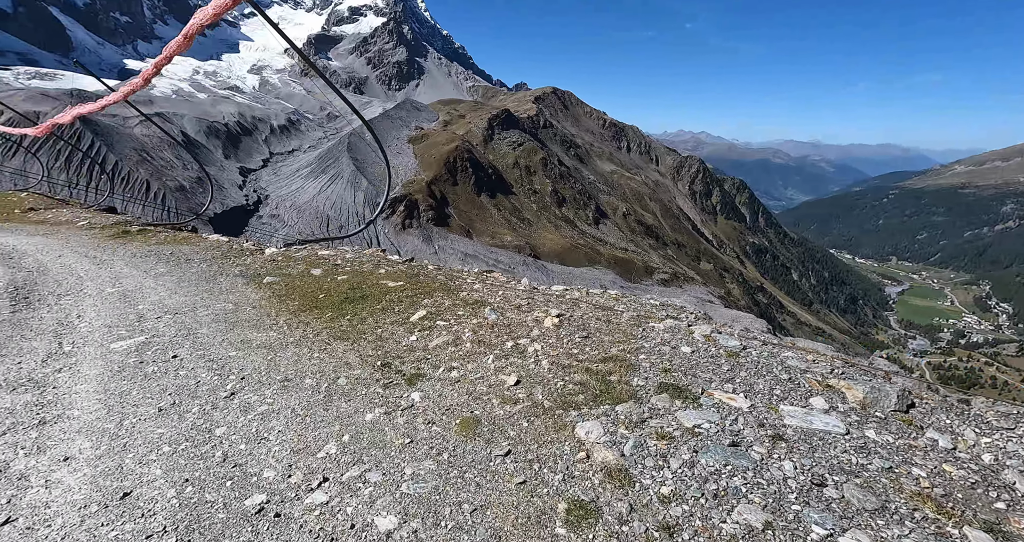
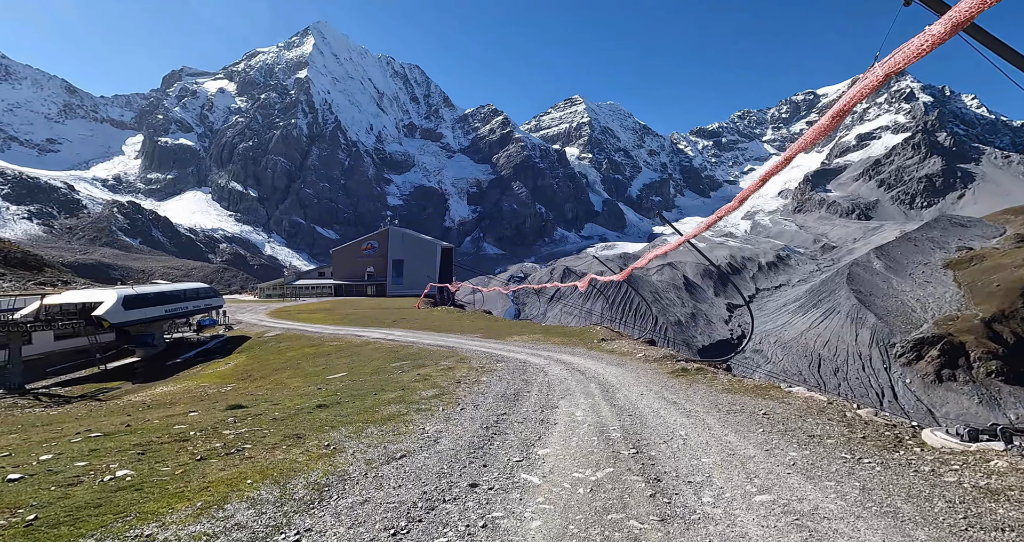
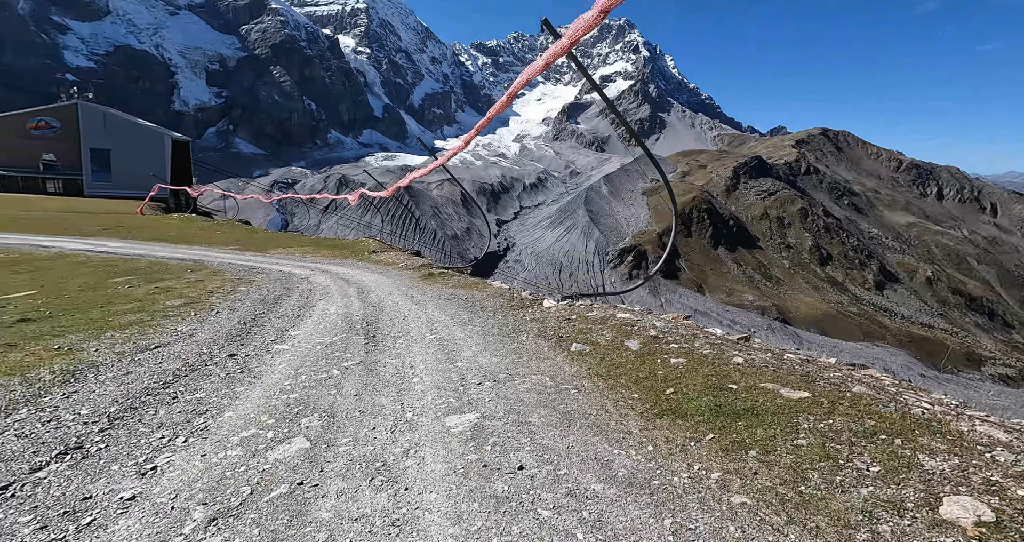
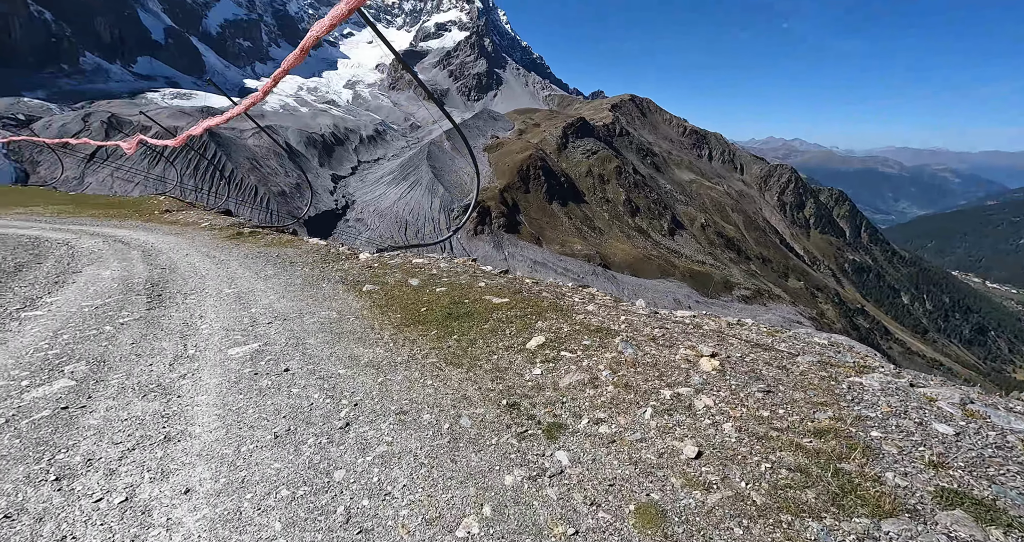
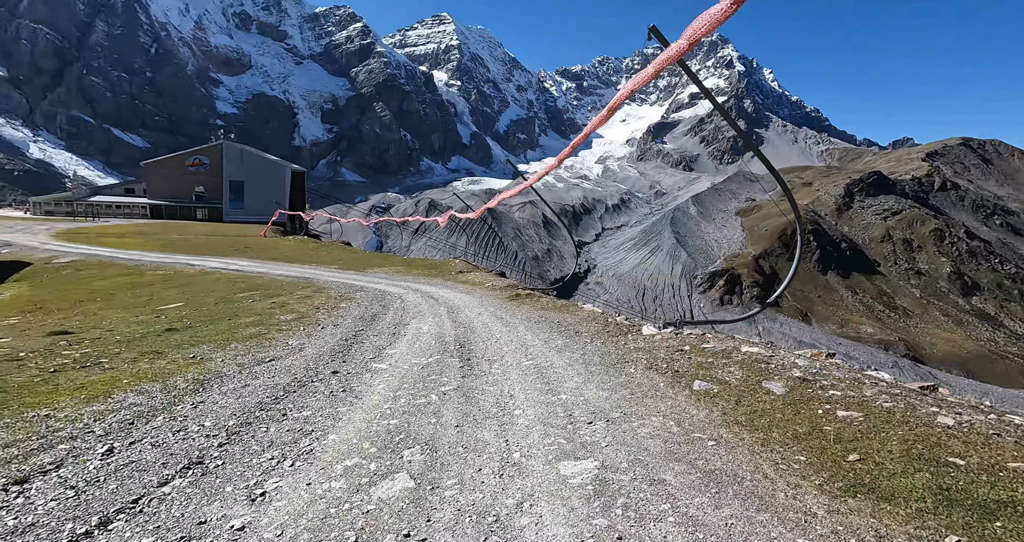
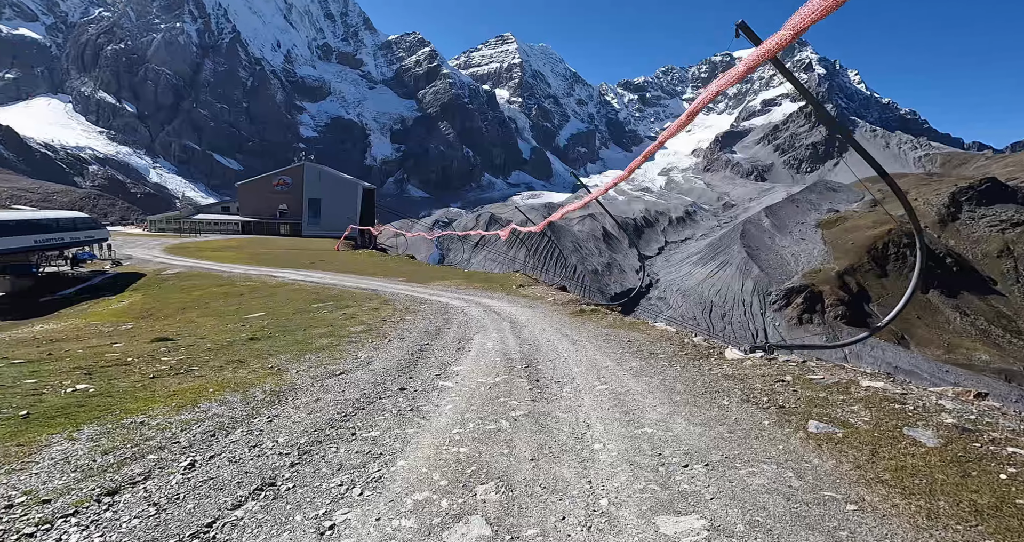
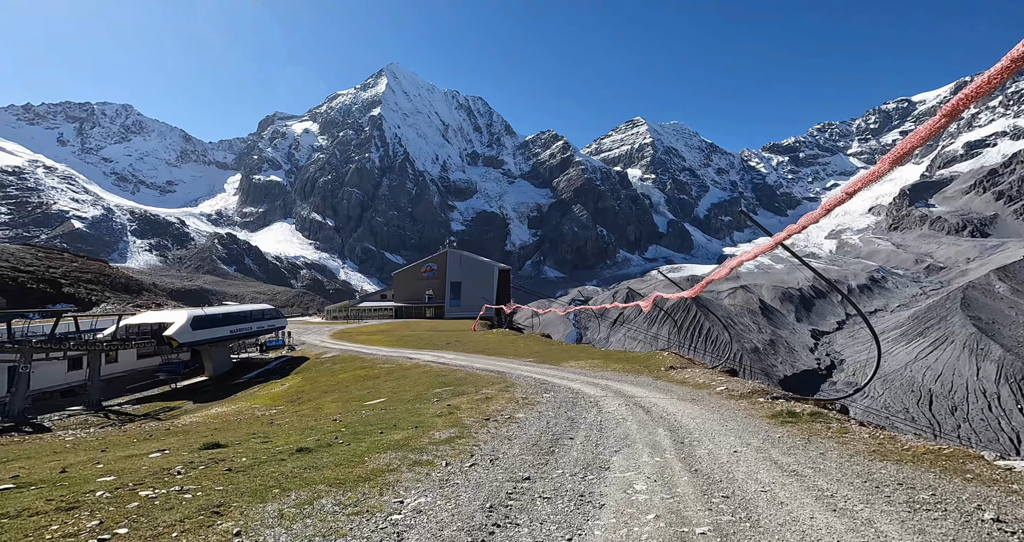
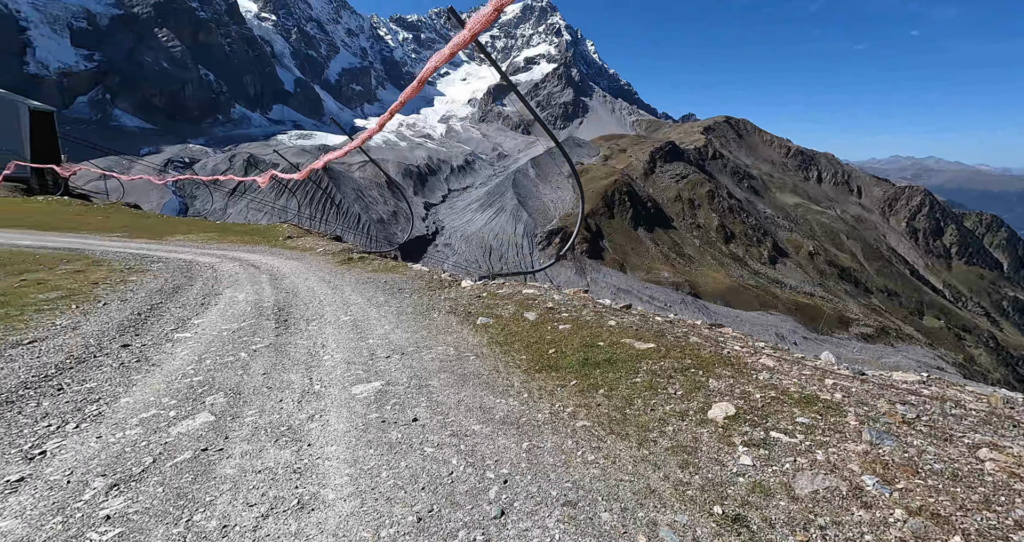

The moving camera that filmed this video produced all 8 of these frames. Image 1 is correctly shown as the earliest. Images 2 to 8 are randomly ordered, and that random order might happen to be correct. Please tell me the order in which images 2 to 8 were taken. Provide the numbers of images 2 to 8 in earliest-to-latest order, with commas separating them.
4, 8, 3, 5, 6, 2, 7
